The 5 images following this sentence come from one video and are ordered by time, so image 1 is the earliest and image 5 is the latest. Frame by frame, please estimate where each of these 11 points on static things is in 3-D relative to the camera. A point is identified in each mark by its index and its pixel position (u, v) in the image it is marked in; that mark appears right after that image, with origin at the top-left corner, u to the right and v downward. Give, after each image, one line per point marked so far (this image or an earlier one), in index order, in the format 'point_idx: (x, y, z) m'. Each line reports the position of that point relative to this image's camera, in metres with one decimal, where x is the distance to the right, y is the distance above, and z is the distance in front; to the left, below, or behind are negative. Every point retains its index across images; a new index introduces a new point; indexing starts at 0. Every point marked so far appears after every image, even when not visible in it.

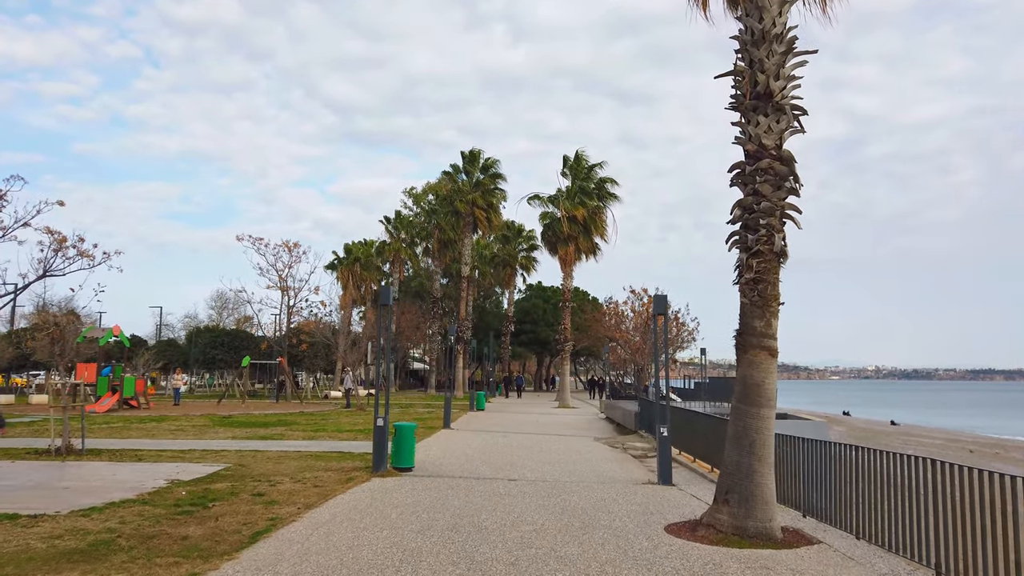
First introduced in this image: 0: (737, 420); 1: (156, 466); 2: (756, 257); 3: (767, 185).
0: (+2.4, -1.4, +7.9) m
1: (-6.2, -3.1, +12.8) m
2: (+2.6, +0.3, +7.9) m
3: (+2.7, +1.1, +8.0) m
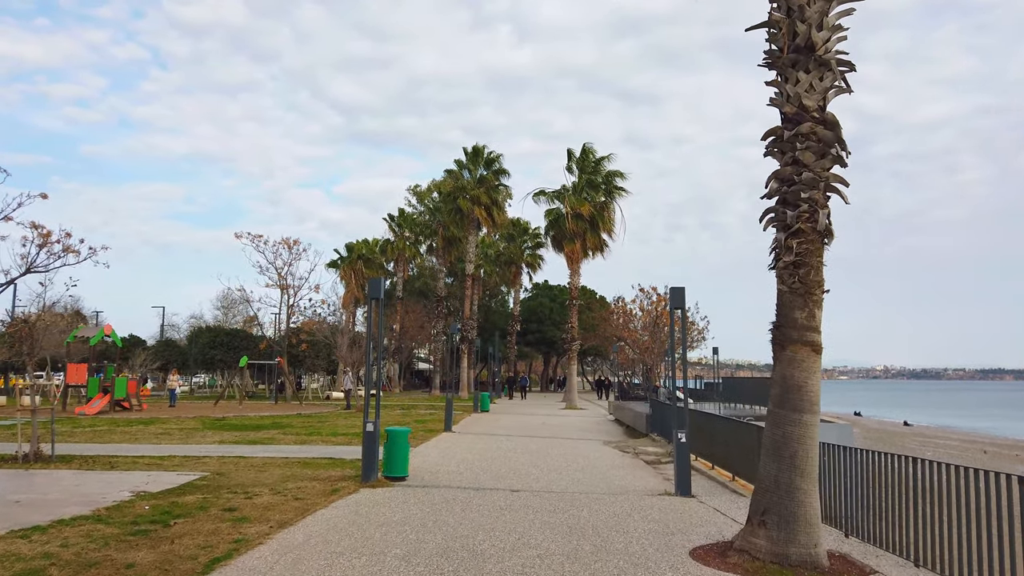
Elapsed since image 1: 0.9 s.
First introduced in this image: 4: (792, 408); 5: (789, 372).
0: (+2.4, -1.3, +6.8) m
1: (-6.1, -3.0, +11.8) m
2: (+2.6, +0.5, +6.8) m
3: (+2.7, +1.2, +6.8) m
4: (+2.5, -1.1, +6.7) m
5: (+2.5, -0.8, +6.7) m
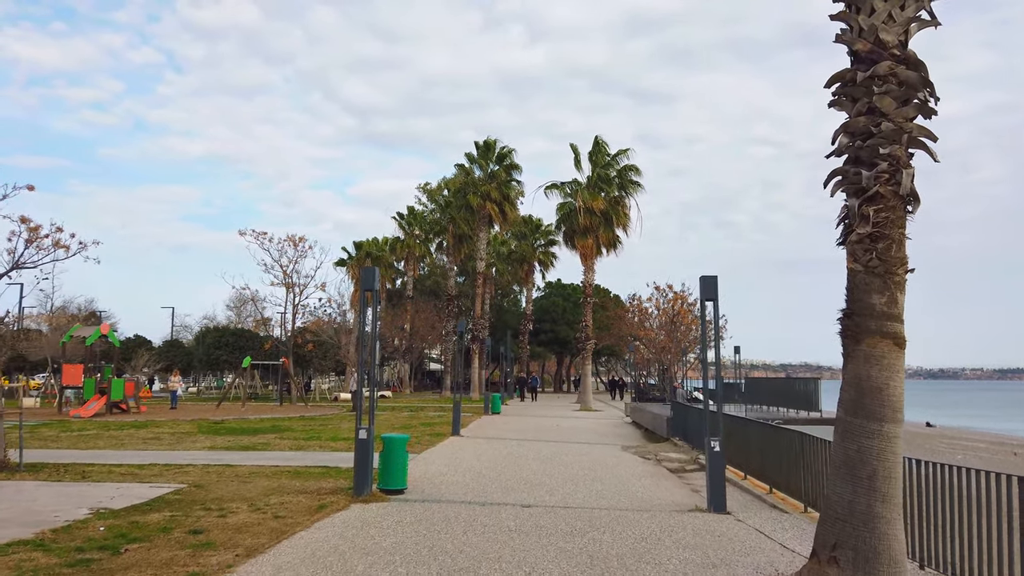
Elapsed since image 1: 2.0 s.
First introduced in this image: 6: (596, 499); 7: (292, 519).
0: (+2.4, -1.1, +5.5) m
1: (-6.0, -2.8, +10.6) m
2: (+2.7, +0.6, +5.5) m
3: (+2.8, +1.4, +5.5) m
4: (+2.6, -0.9, +5.3) m
5: (+2.5, -0.6, +5.4) m
6: (+1.2, -3.0, +10.7) m
7: (-2.6, -2.7, +8.7) m
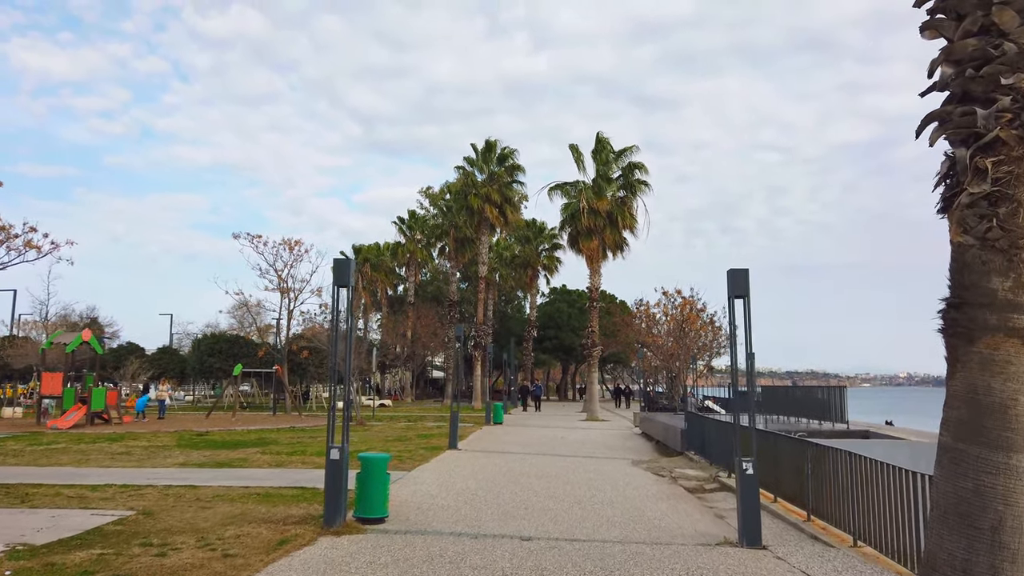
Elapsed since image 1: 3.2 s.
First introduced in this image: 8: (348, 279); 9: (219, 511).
0: (+2.4, -1.0, +4.0) m
1: (-6.0, -2.8, +9.1) m
2: (+2.6, +0.7, +4.0) m
3: (+2.7, +1.5, +4.1) m
4: (+2.5, -0.8, +3.9) m
5: (+2.5, -0.5, +3.9) m
6: (+1.2, -3.0, +9.2) m
7: (-2.6, -2.6, +7.2) m
8: (-2.0, +0.1, +9.0) m
9: (-3.8, -2.9, +9.8) m
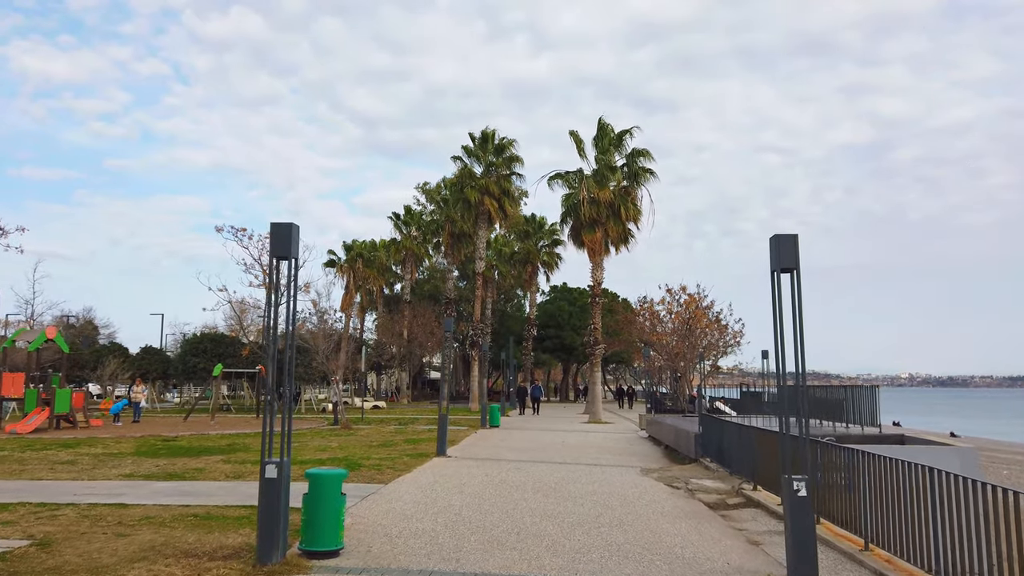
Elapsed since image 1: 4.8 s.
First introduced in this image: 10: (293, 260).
0: (+2.2, -0.7, +2.1) m
1: (-6.1, -2.5, +7.3) m
2: (+2.4, +1.0, +2.1) m
3: (+2.6, +1.8, +2.2) m
4: (+2.4, -0.5, +2.0) m
5: (+2.3, -0.2, +2.0) m
6: (+1.1, -2.7, +7.3) m
7: (-2.7, -2.4, +5.4) m
8: (-2.1, +0.4, +7.1) m
9: (-4.0, -2.7, +7.9) m
10: (-2.1, +0.3, +7.2) m
